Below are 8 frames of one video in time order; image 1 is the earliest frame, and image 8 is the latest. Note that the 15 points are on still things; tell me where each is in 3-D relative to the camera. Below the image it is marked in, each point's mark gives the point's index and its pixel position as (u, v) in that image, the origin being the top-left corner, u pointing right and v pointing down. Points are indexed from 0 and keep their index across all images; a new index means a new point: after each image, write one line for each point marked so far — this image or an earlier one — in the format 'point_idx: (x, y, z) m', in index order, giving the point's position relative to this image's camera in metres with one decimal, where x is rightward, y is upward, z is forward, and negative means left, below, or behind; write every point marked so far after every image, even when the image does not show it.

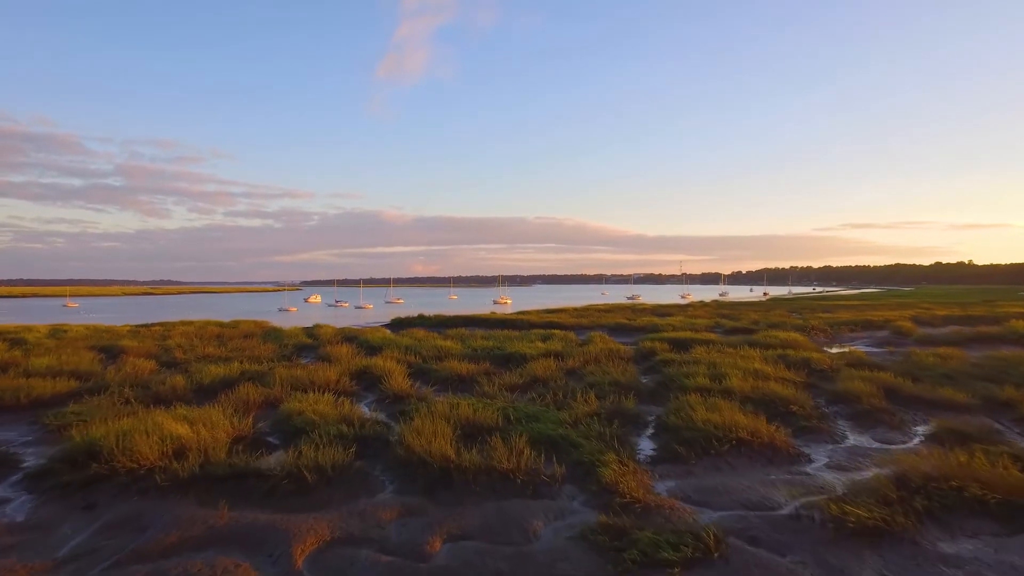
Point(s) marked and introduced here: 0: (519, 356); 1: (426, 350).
0: (+0.2, -1.7, +16.2) m
1: (-2.1, -1.6, +17.9) m
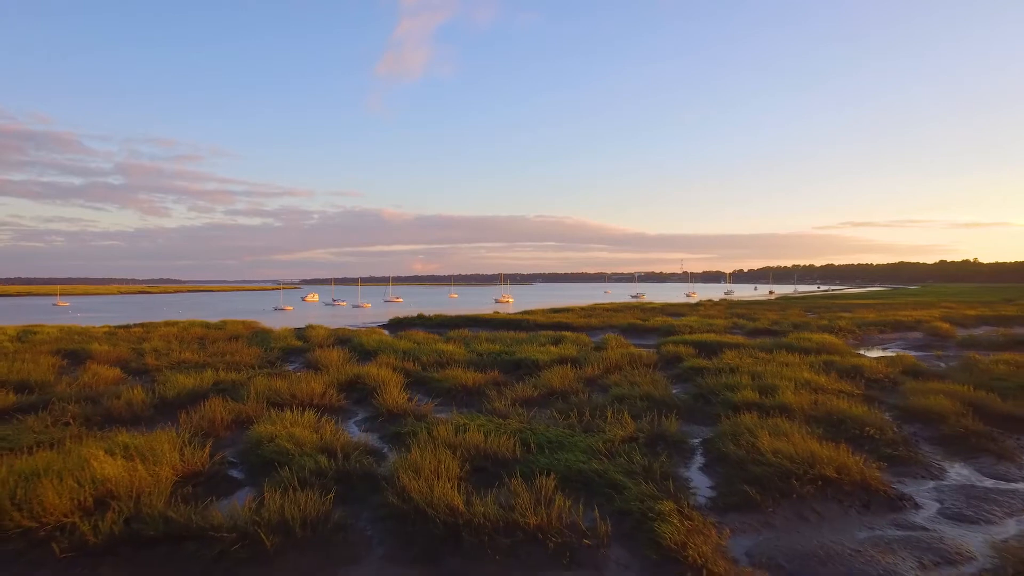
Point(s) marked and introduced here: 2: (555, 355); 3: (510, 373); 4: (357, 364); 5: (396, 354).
0: (+0.4, -1.6, +14.5) m
1: (-1.9, -1.6, +16.1) m
2: (+1.0, -1.5, +15.8) m
3: (0.0, -1.7, +13.4) m
4: (-3.3, -1.7, +15.0) m
5: (-2.8, -1.6, +16.7) m
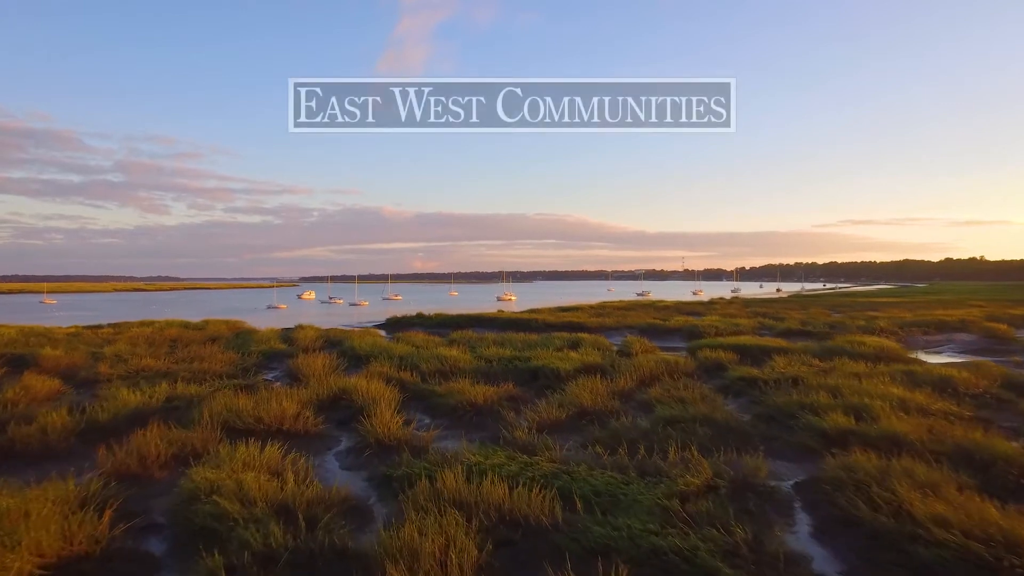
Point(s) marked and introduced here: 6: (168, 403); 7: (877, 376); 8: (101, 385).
0: (+0.7, -1.5, +12.2) m
1: (-1.7, -1.5, +13.8) m
2: (+1.2, -1.4, +13.5) m
3: (+0.2, -1.7, +11.2) m
4: (-3.0, -1.6, +12.7) m
5: (-2.5, -1.5, +14.4) m
6: (-4.8, -1.6, +9.8) m
7: (+5.7, -1.4, +11.0) m
8: (-6.6, -1.6, +11.4) m
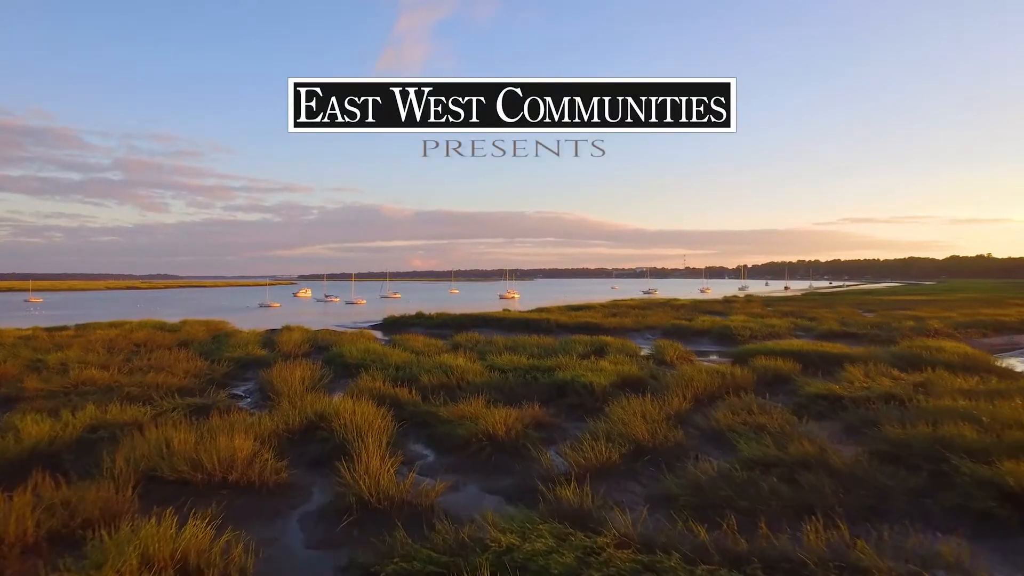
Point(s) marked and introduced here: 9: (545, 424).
0: (+1.0, -1.5, +9.8) m
1: (-1.3, -1.4, +11.4) m
2: (+1.6, -1.4, +11.1) m
3: (+0.6, -1.6, +8.8) m
4: (-2.7, -1.5, +10.3) m
5: (-2.2, -1.4, +12.0) m
6: (-4.4, -1.5, +7.4) m
7: (+6.0, -1.3, +8.6) m
8: (-6.3, -1.5, +9.0) m
9: (+0.4, -1.6, +8.4) m
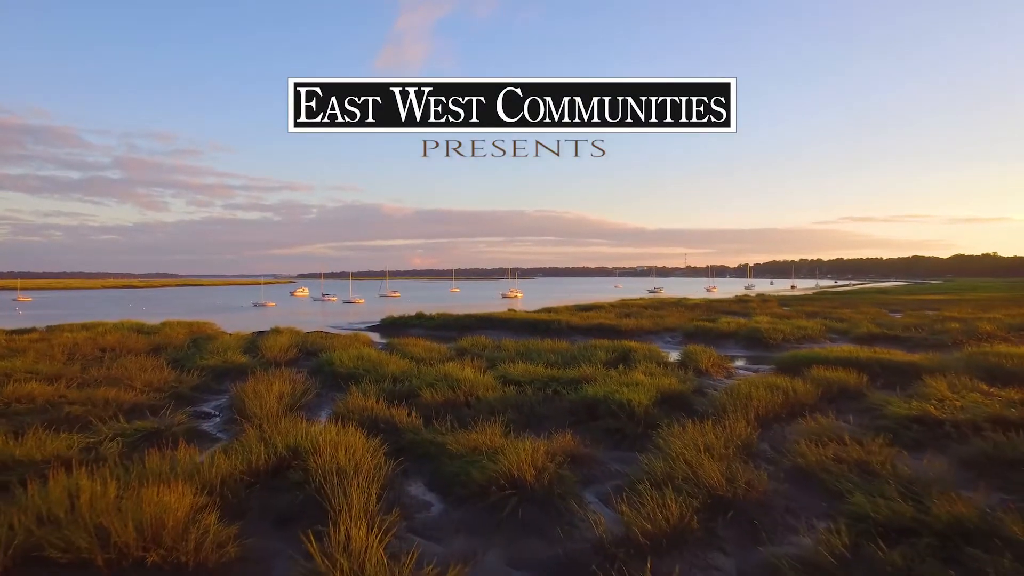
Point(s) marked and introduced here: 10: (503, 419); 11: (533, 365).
0: (+1.3, -1.5, +8.0) m
1: (-1.1, -1.4, +9.6) m
2: (+1.8, -1.3, +9.3) m
3: (+0.8, -1.6, +7.0) m
4: (-2.4, -1.5, +8.5) m
5: (-1.9, -1.4, +10.2) m
6: (-4.2, -1.5, +5.6) m
7: (+6.3, -1.3, +6.8) m
8: (-6.1, -1.5, +7.2) m
9: (+0.7, -1.6, +6.6) m
10: (-0.1, -1.4, +7.9) m
11: (+0.3, -1.3, +12.0) m
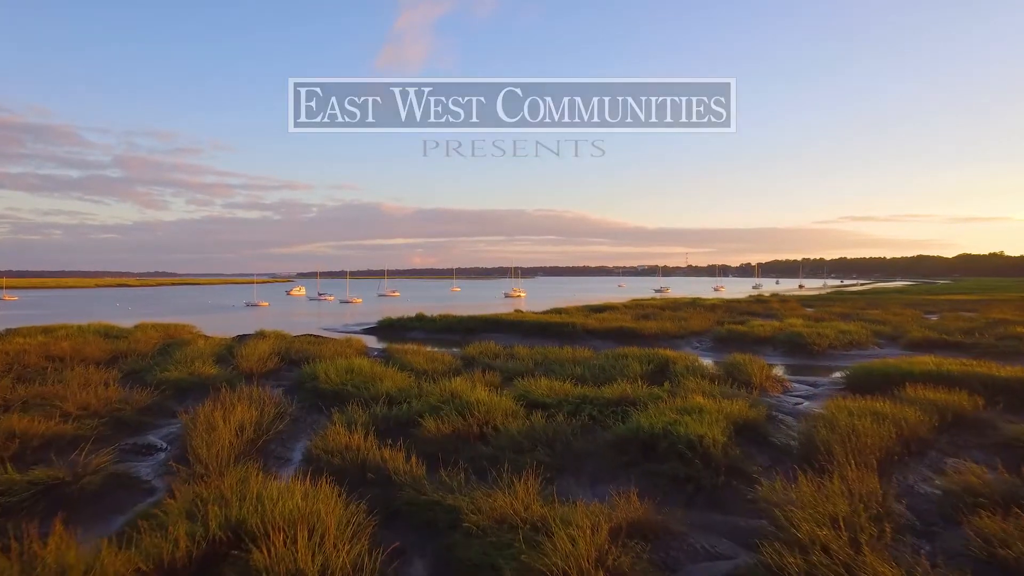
0: (+1.5, -1.5, +5.9) m
1: (-0.8, -1.4, +7.6) m
2: (+2.1, -1.3, +7.2) m
3: (+1.1, -1.6, +4.9) m
4: (-2.1, -1.5, +6.4) m
5: (-1.6, -1.4, +8.1) m
6: (-3.9, -1.5, +3.5) m
7: (+6.6, -1.3, +4.7) m
8: (-5.8, -1.5, +5.1) m
9: (+0.9, -1.6, +4.5) m
10: (+0.2, -1.4, +5.8) m
11: (+0.6, -1.3, +9.9) m
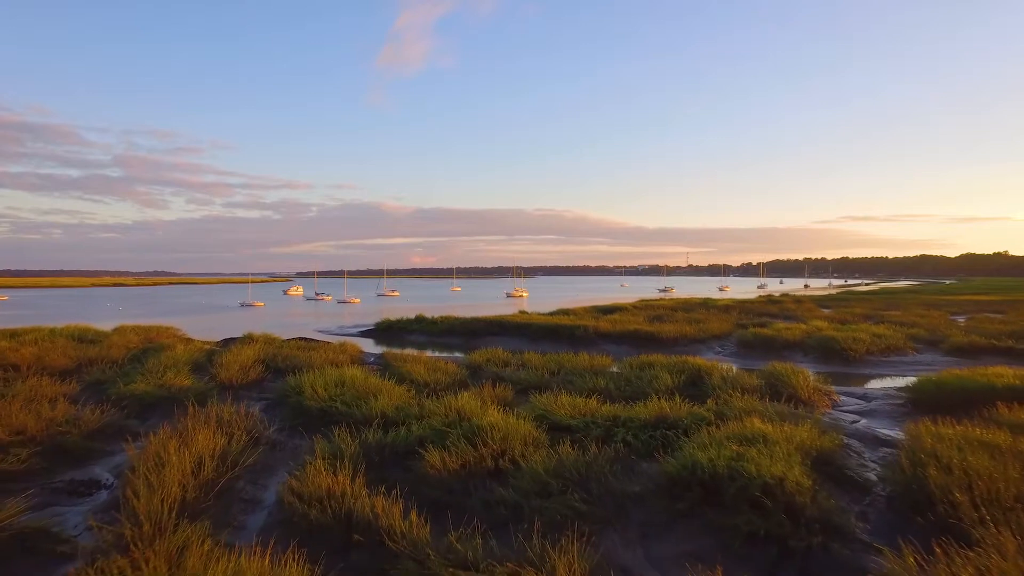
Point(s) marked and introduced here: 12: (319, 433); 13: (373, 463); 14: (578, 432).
0: (+1.7, -1.5, +4.5) m
1: (-0.6, -1.4, +6.2) m
2: (+2.3, -1.4, +5.9) m
3: (+1.3, -1.6, +3.5) m
4: (-1.9, -1.5, +5.0) m
5: (-1.4, -1.4, +6.7) m
6: (-3.7, -1.5, +2.1) m
7: (+6.8, -1.3, +3.4) m
8: (-5.6, -1.5, +3.7) m
9: (+1.1, -1.6, +3.2) m
10: (+0.4, -1.4, +4.4) m
11: (+0.8, -1.3, +8.6) m
12: (-2.0, -1.4, +7.5) m
13: (-1.2, -1.4, +6.2) m
14: (+0.7, -1.4, +7.1) m
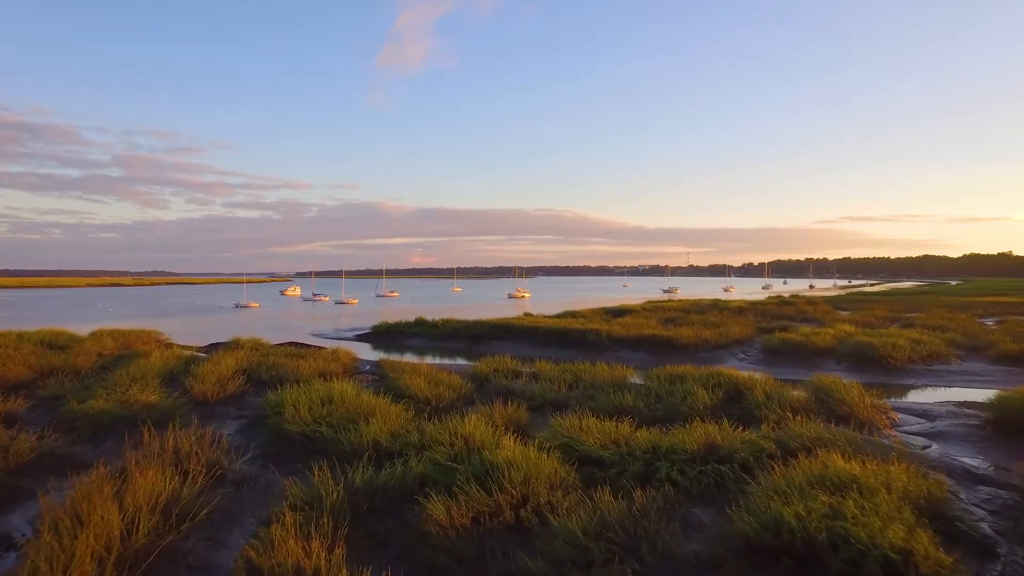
0: (+1.9, -1.5, +3.2) m
1: (-0.4, -1.4, +4.9) m
2: (+2.5, -1.4, +4.5) m
3: (+1.5, -1.6, +2.2) m
4: (-1.7, -1.5, +3.7) m
5: (-1.2, -1.4, +5.4) m
6: (-3.5, -1.6, +0.8) m
7: (+6.9, -1.4, +2.0) m
8: (-5.4, -1.5, +2.4) m
9: (+1.3, -1.6, +1.8) m
10: (+0.6, -1.5, +3.1) m
11: (+1.0, -1.3, +7.2) m
12: (-1.9, -1.5, +6.2) m
13: (-1.1, -1.5, +4.9) m
14: (+0.9, -1.4, +5.8) m
